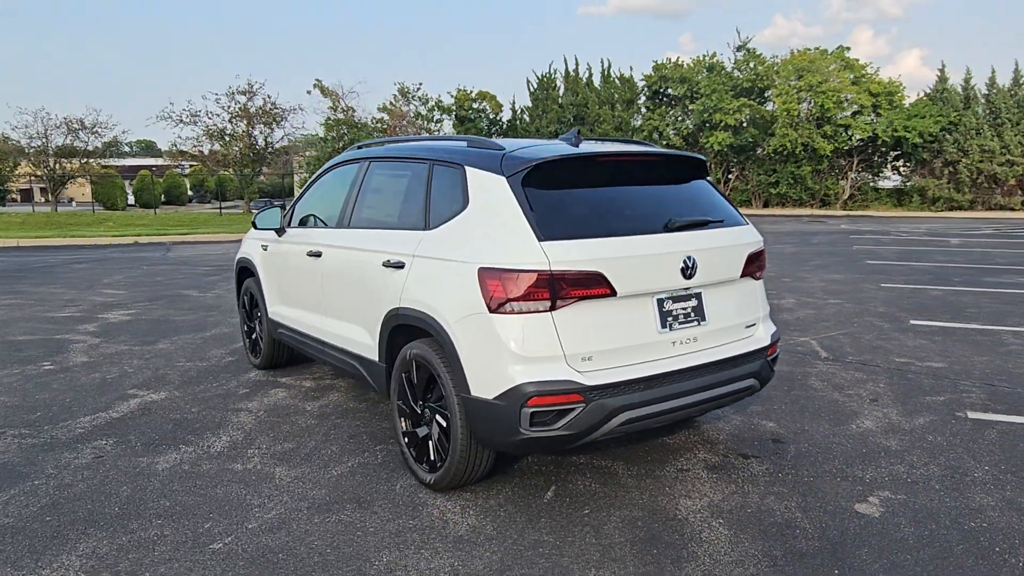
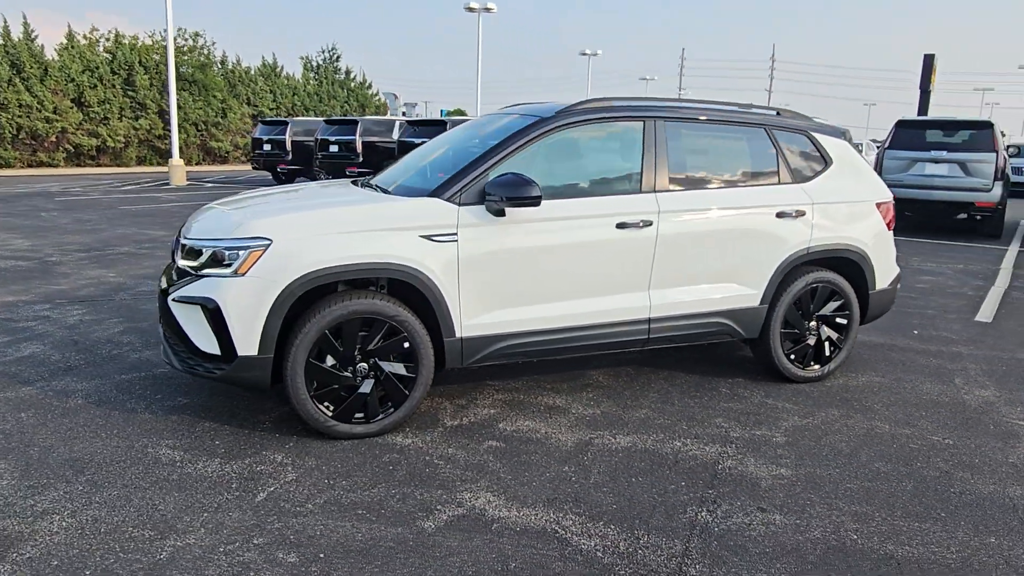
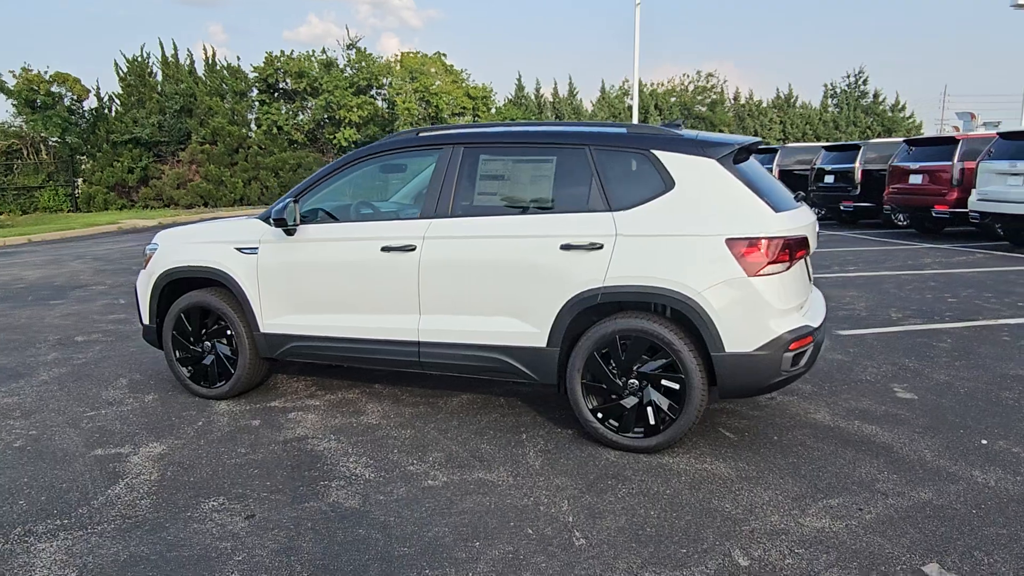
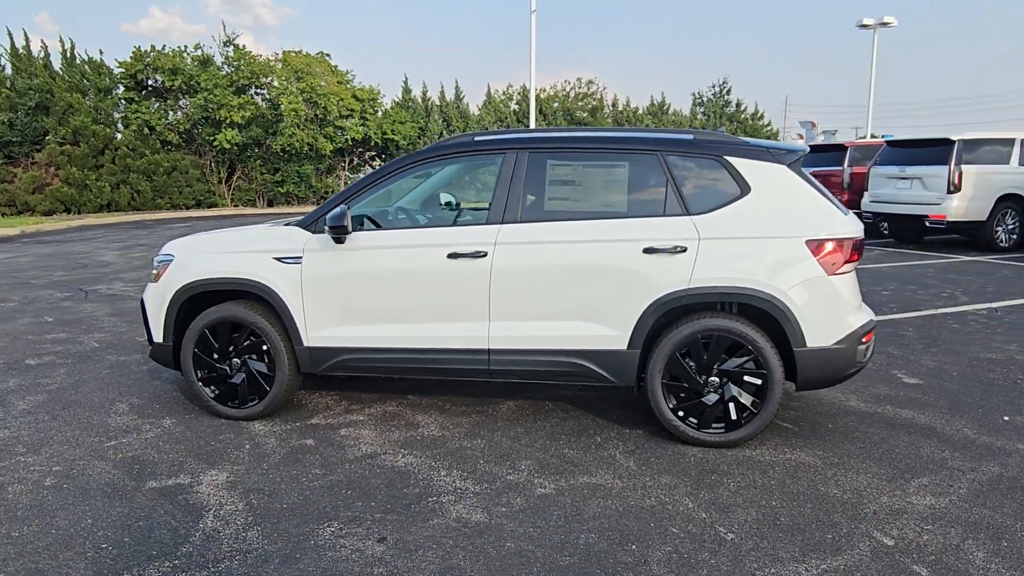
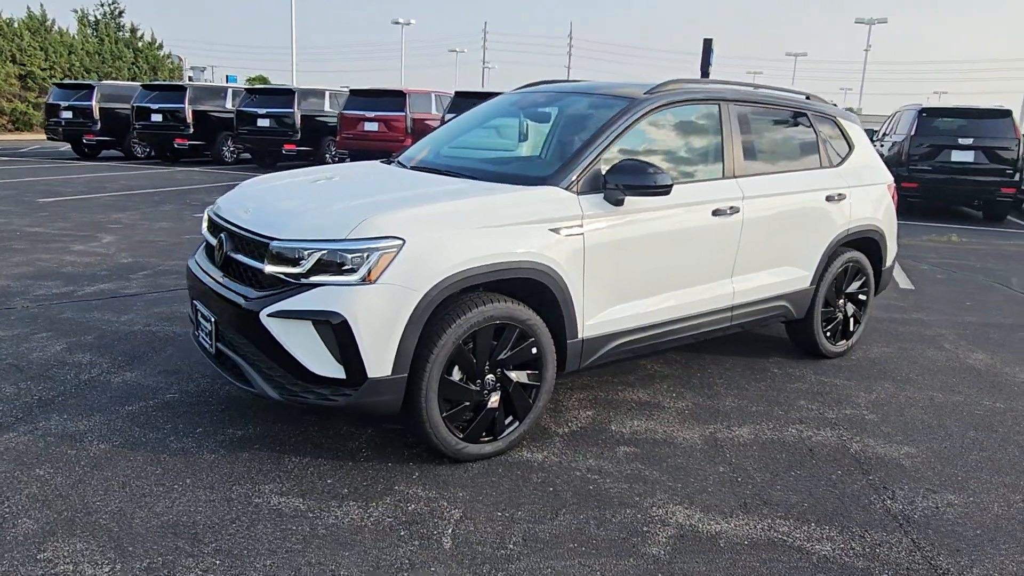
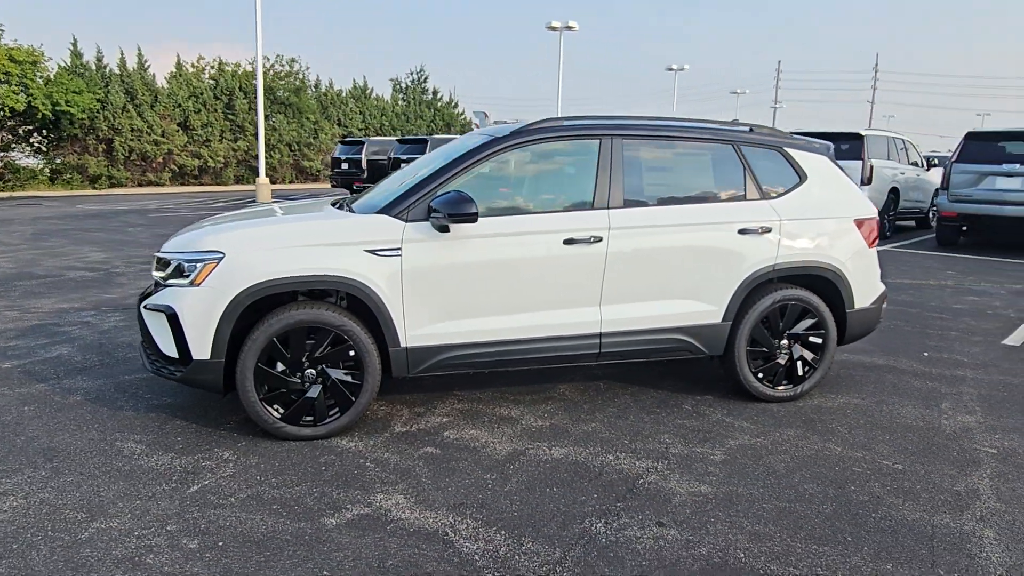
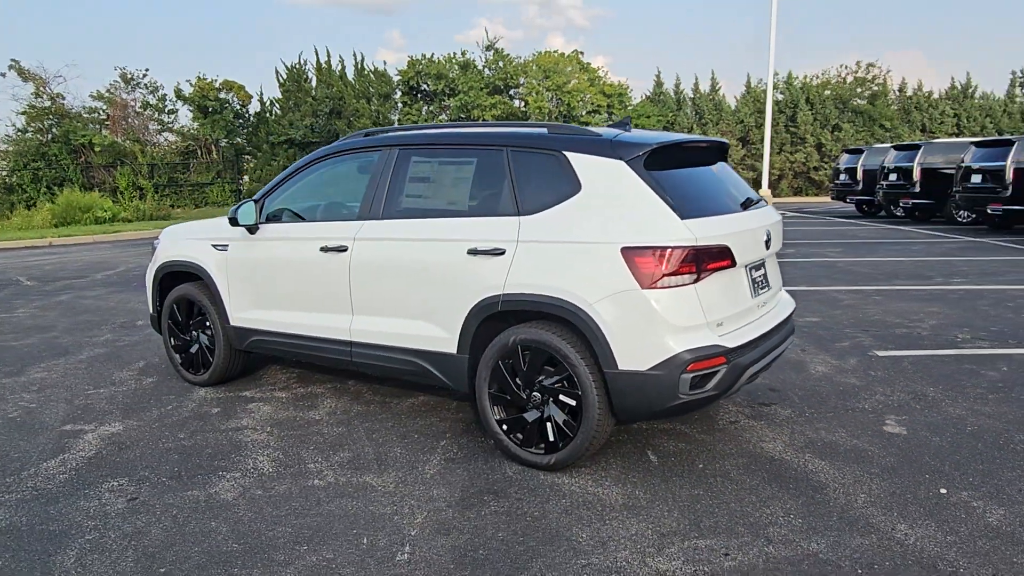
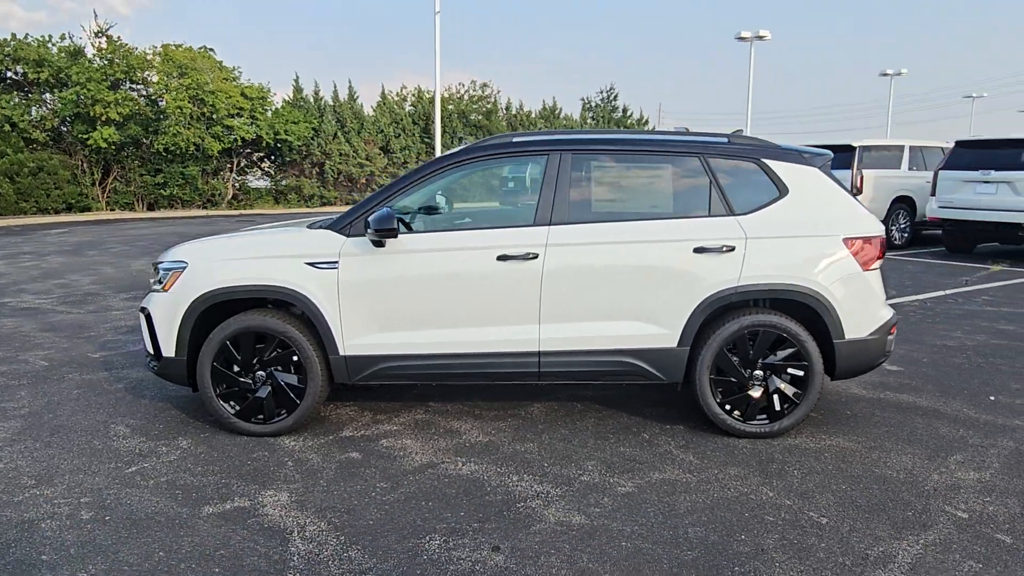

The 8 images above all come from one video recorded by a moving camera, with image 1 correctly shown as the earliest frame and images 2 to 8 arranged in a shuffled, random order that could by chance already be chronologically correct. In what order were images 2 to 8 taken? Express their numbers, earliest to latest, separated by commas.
7, 3, 4, 8, 6, 2, 5
